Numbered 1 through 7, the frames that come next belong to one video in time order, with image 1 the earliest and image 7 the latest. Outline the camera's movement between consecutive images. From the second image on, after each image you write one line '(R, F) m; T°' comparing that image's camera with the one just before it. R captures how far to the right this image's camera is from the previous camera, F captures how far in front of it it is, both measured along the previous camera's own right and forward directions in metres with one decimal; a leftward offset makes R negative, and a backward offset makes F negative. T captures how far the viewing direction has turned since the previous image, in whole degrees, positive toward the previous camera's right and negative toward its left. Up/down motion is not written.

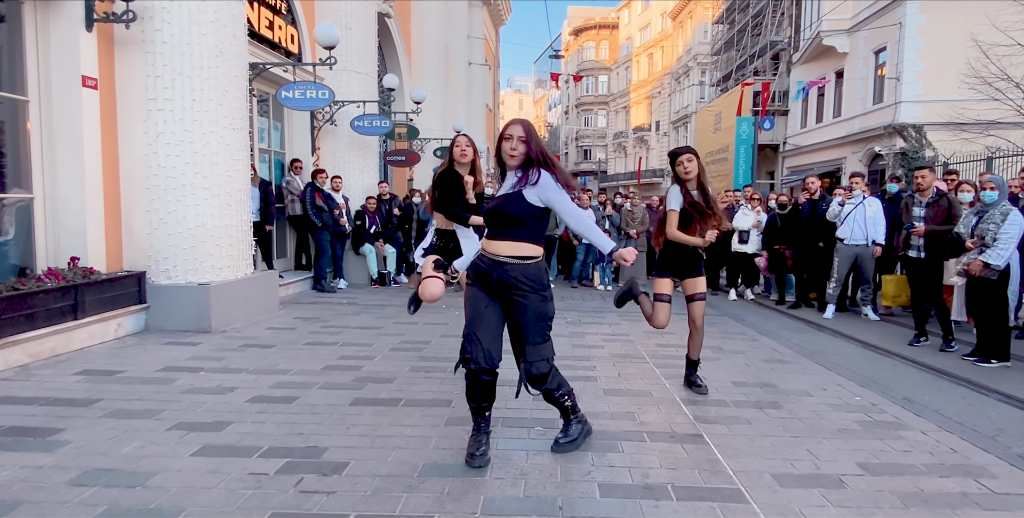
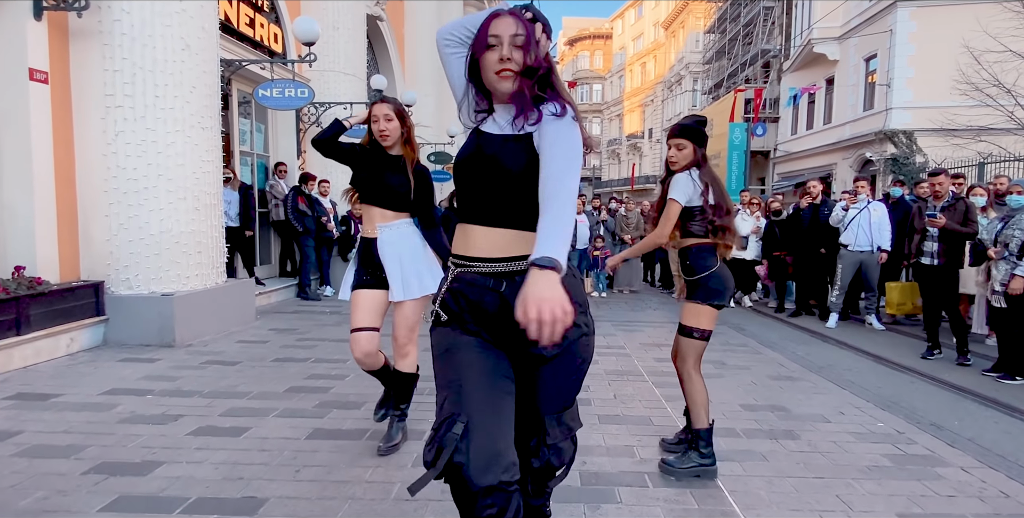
(+0.1, +0.4) m; 0°
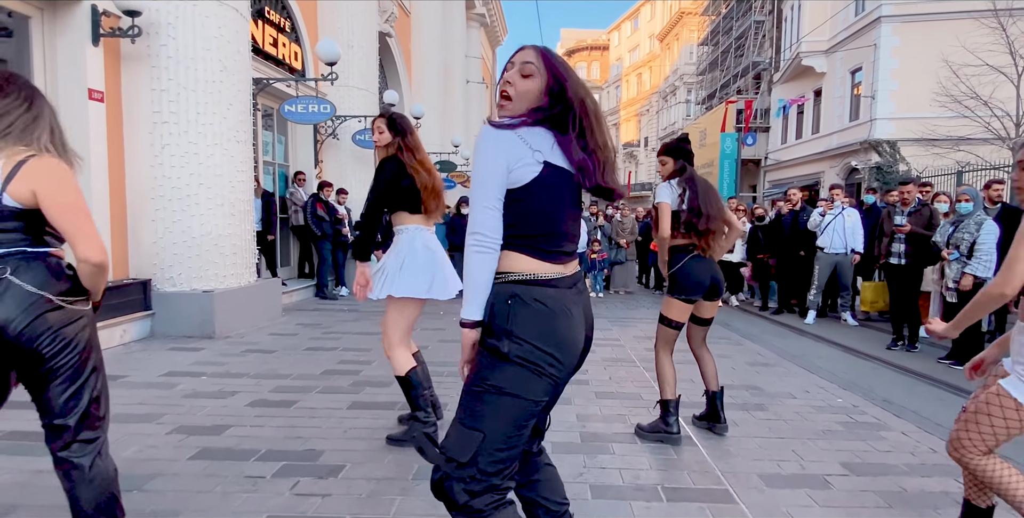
(-0.1, -0.6) m; 0°
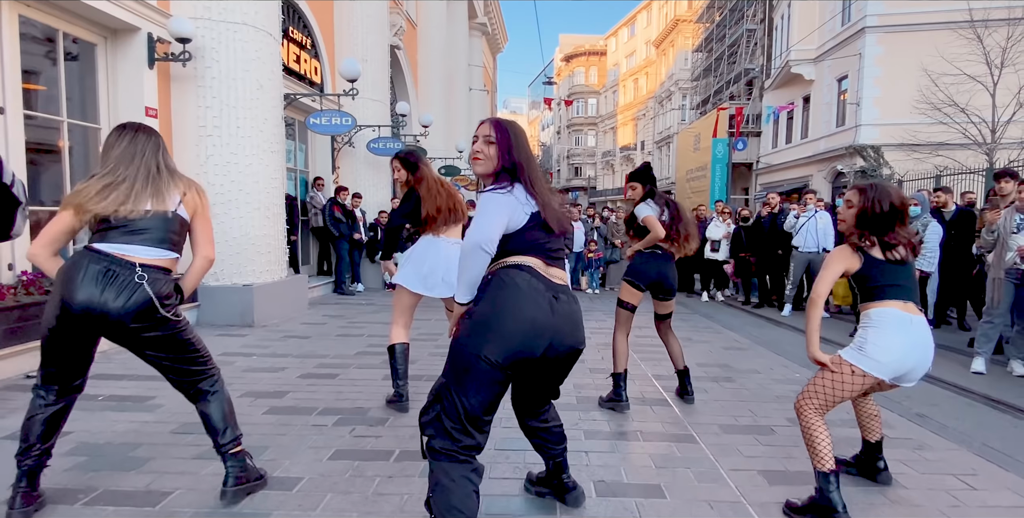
(-0.1, -0.7) m; 0°
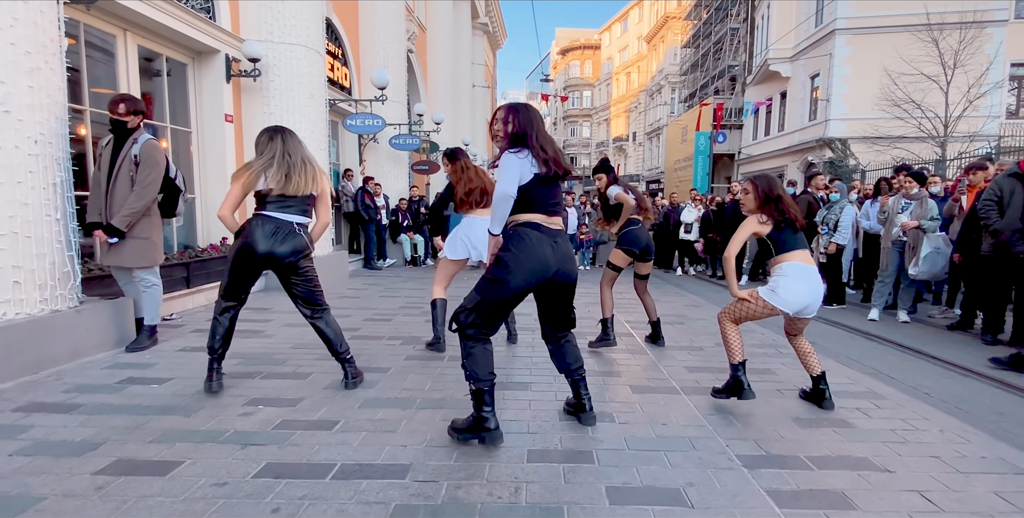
(-0.1, -1.5) m; +1°
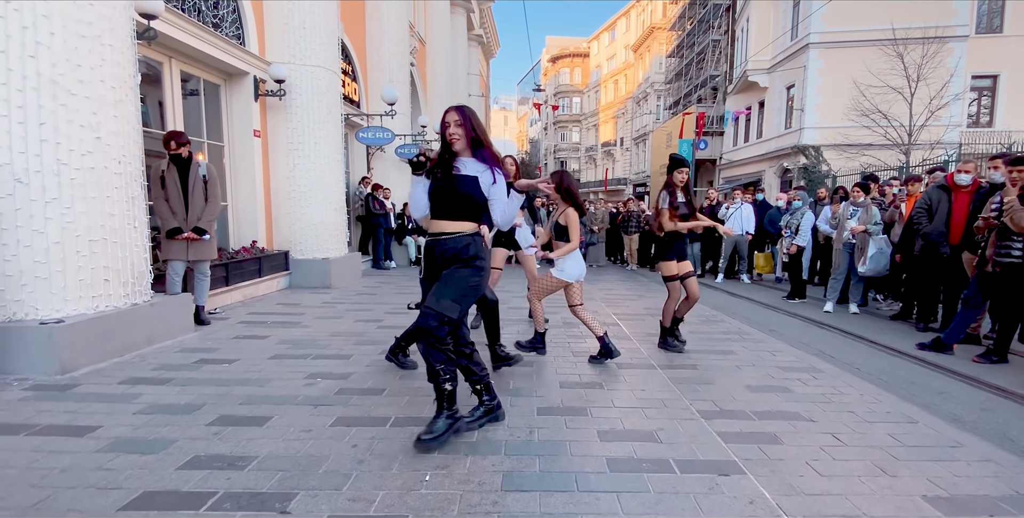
(-0.2, -0.8) m; +2°
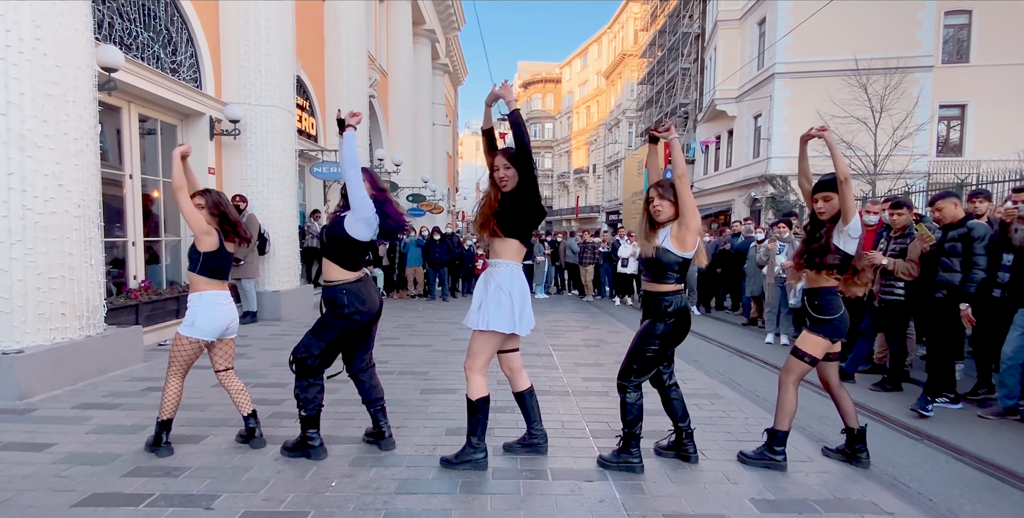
(+0.7, -0.5) m; +1°
